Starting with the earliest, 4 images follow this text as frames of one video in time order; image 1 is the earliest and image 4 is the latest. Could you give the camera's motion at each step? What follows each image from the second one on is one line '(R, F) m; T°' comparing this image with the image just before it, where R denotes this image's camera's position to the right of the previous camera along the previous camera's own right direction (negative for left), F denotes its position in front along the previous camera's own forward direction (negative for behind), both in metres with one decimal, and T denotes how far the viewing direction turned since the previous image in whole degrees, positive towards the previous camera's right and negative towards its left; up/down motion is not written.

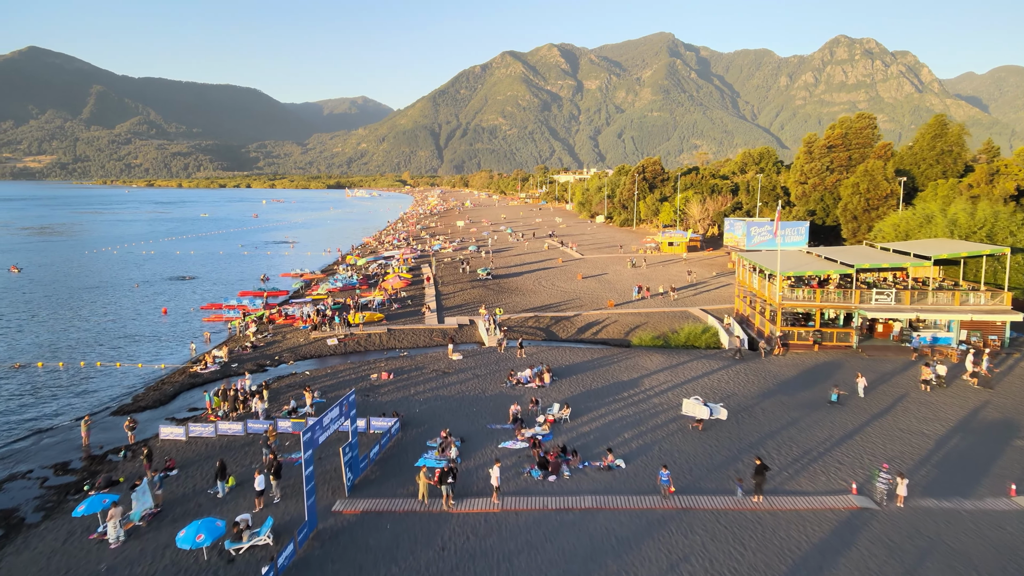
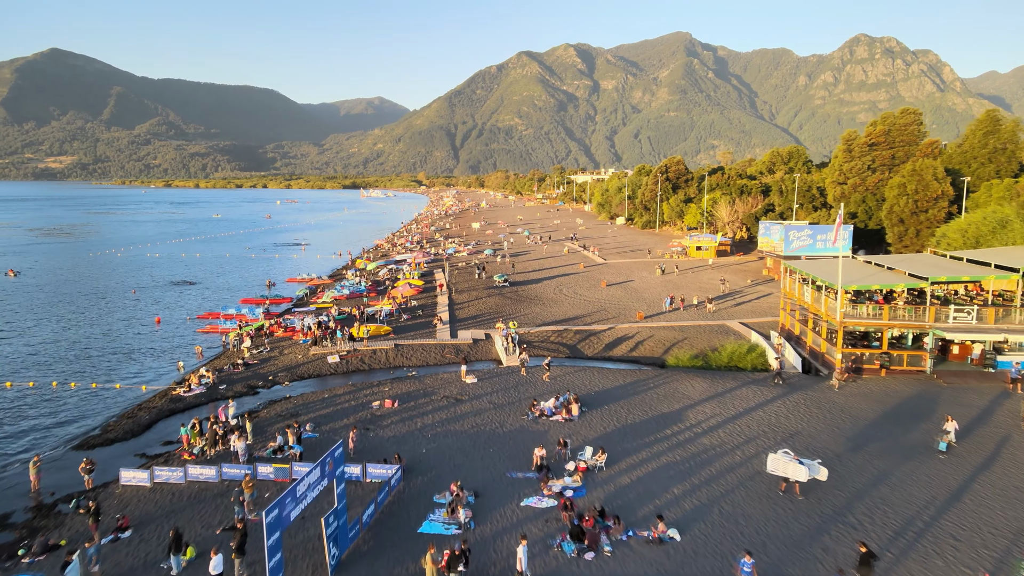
(-0.2, +3.3) m; -1°
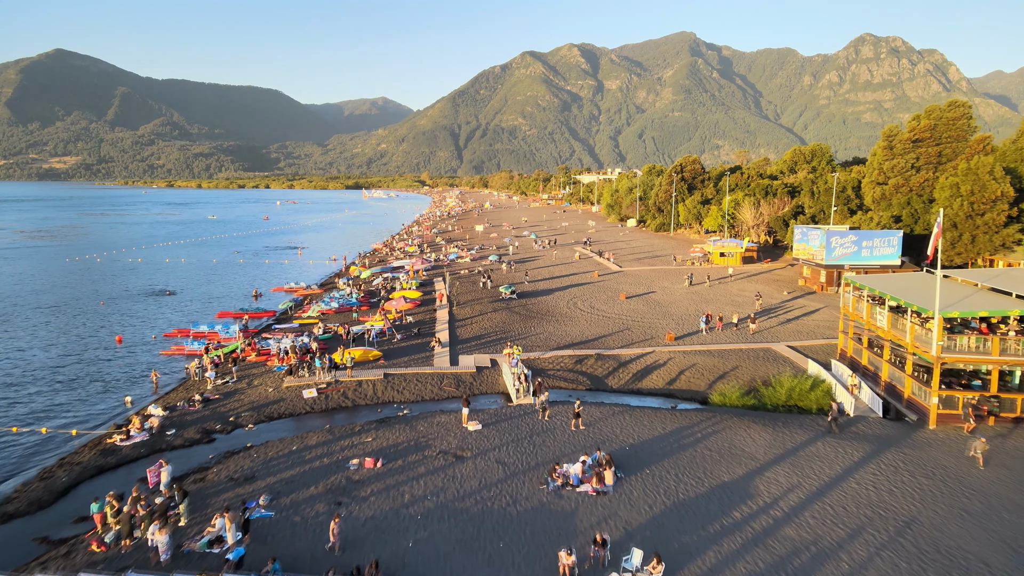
(-0.3, +4.7) m; 0°
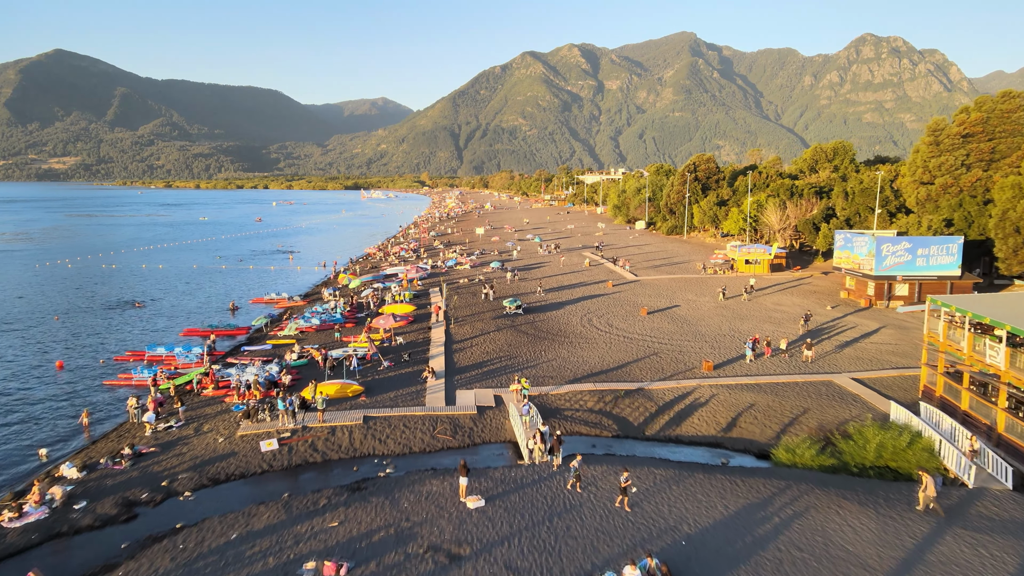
(-0.3, +4.9) m; 0°
